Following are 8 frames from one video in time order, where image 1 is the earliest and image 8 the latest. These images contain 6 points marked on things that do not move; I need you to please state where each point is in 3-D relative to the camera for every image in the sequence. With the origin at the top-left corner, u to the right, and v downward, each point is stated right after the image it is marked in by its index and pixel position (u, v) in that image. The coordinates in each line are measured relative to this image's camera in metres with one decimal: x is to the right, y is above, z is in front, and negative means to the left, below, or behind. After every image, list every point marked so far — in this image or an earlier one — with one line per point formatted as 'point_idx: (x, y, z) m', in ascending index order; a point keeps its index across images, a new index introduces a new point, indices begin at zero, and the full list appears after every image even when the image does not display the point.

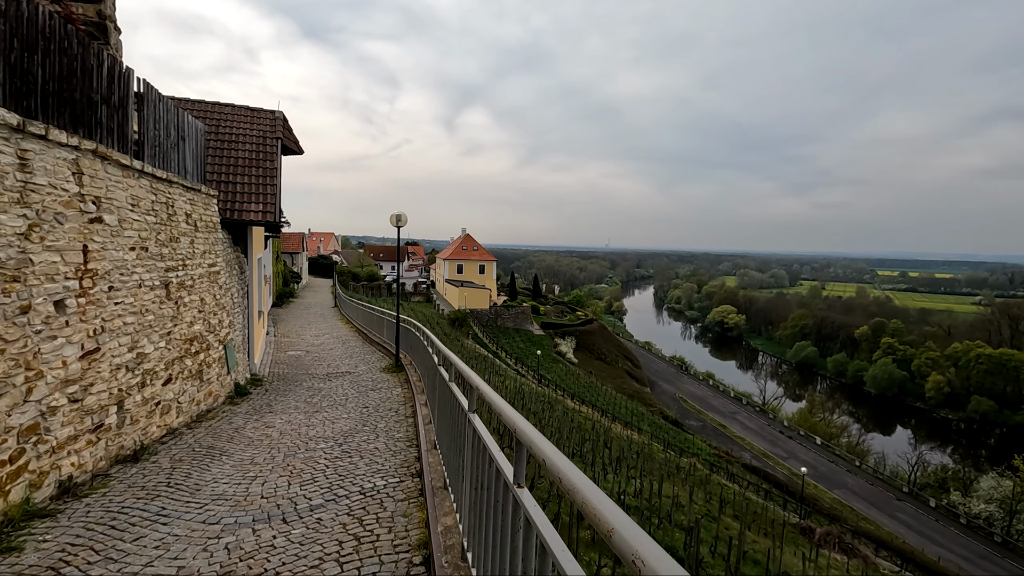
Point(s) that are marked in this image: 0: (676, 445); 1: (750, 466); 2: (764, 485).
0: (+5.0, -4.9, +16.8) m
1: (+8.9, -6.7, +20.0) m
2: (+7.3, -5.8, +15.8) m
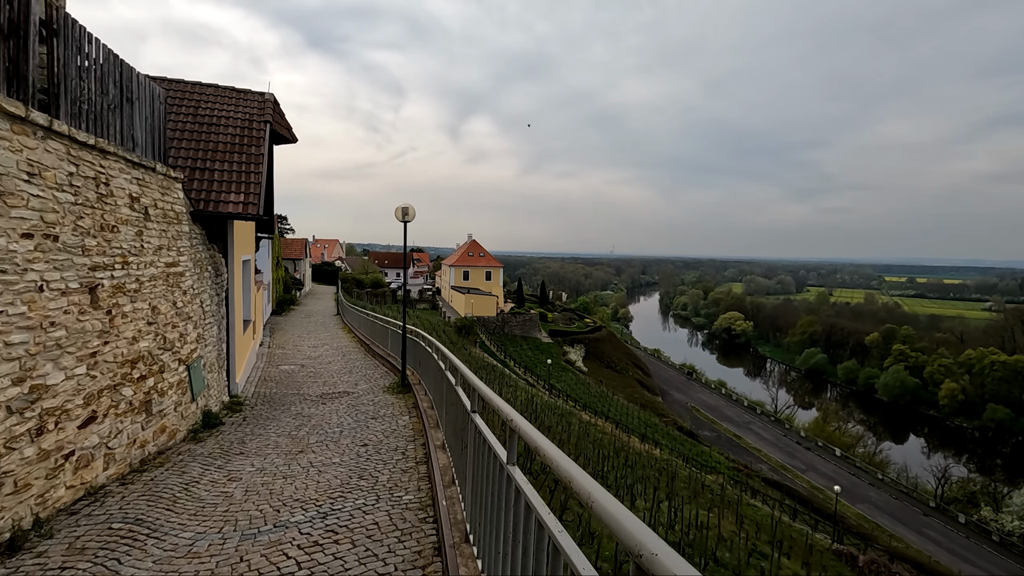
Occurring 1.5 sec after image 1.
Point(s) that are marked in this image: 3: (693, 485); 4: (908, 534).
0: (+5.3, -5.1, +15.9) m
1: (+9.3, -6.9, +19.1) m
2: (+7.6, -5.9, +14.9) m
3: (+3.3, -3.9, +10.2) m
4: (+14.6, -9.0, +19.7) m
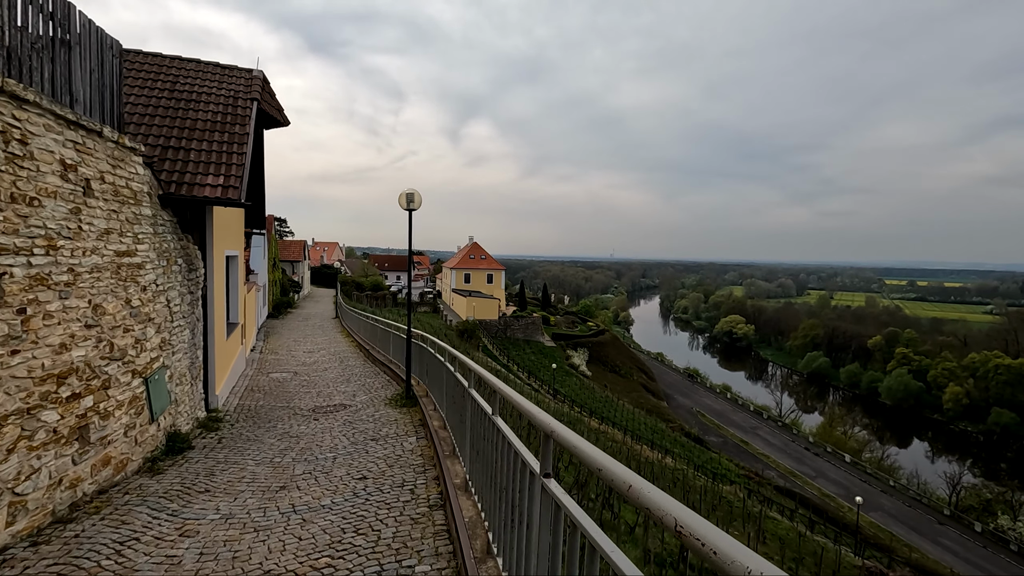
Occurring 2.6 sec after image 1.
0: (+5.5, -5.1, +15.4) m
1: (+9.4, -7.0, +18.6) m
2: (+7.8, -6.0, +14.4) m
3: (+3.5, -3.9, +9.6) m
4: (+14.7, -9.1, +19.1) m
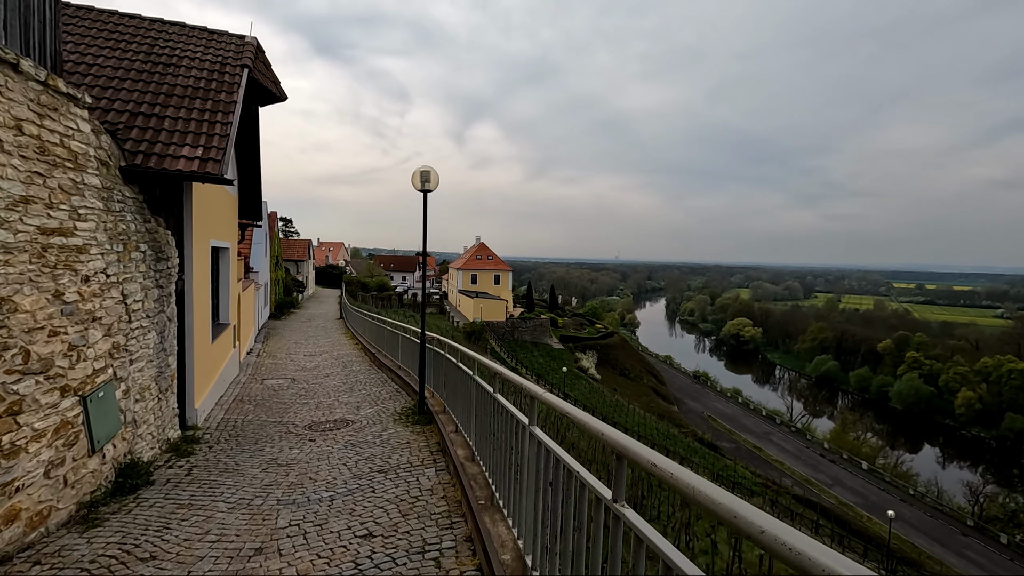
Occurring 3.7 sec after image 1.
0: (+5.7, -5.2, +14.8) m
1: (+9.7, -7.0, +17.9) m
2: (+8.0, -6.0, +13.7) m
3: (+3.7, -3.9, +9.0) m
4: (+15.0, -9.2, +18.4) m
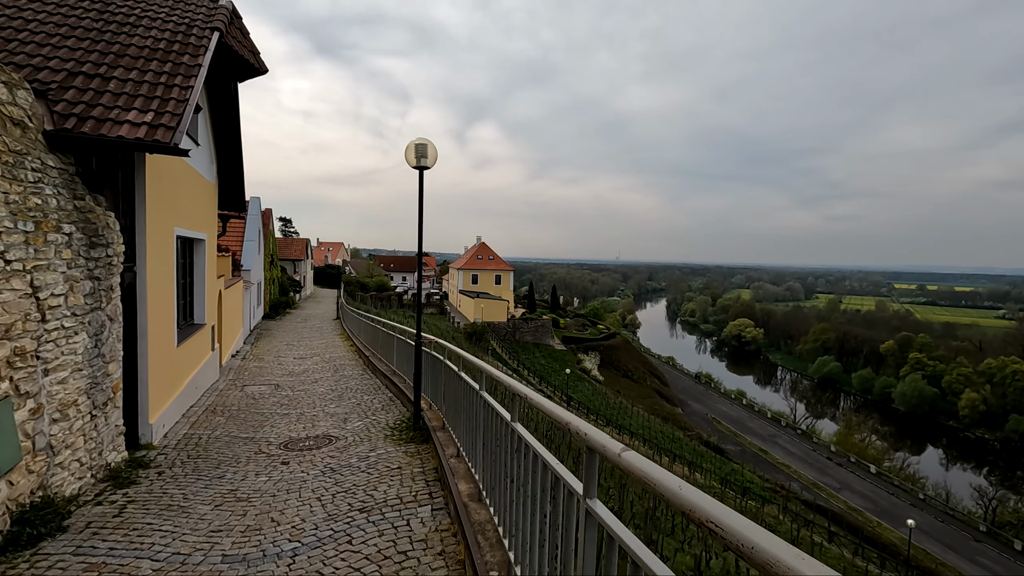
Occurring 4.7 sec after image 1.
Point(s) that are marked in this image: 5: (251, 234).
0: (+5.8, -5.2, +14.3) m
1: (+9.8, -7.0, +17.4) m
2: (+8.1, -6.0, +13.3) m
3: (+3.8, -3.9, +8.6) m
4: (+15.1, -9.2, +17.9) m
5: (-7.3, +1.5, +14.9) m
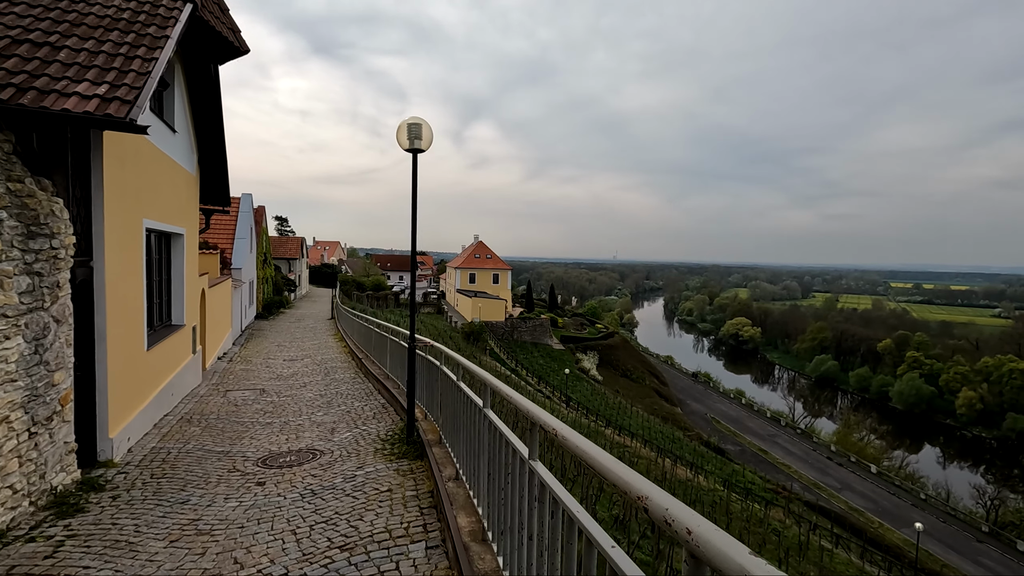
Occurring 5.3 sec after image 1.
0: (+5.8, -5.1, +14.1) m
1: (+9.7, -7.0, +17.2) m
2: (+8.1, -6.0, +13.1) m
3: (+3.8, -3.9, +8.3) m
4: (+15.0, -9.1, +17.7) m
5: (-7.3, +1.5, +14.5) m
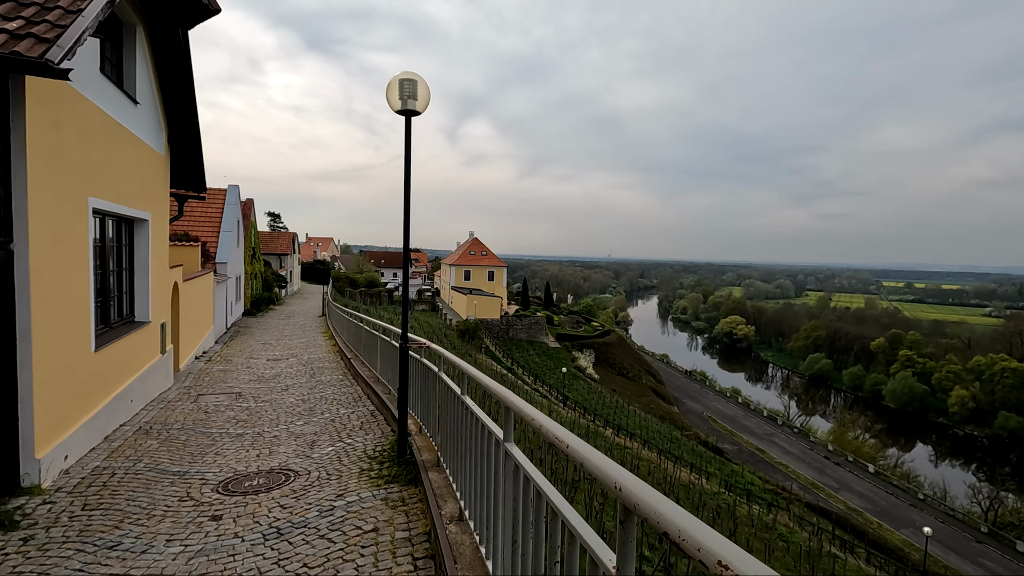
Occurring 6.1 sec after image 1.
0: (+5.7, -5.1, +13.8) m
1: (+9.6, -6.9, +17.0) m
2: (+8.0, -5.9, +12.8) m
3: (+3.7, -3.8, +8.0) m
4: (+14.9, -9.1, +17.5) m
5: (-7.4, +1.6, +14.1) m
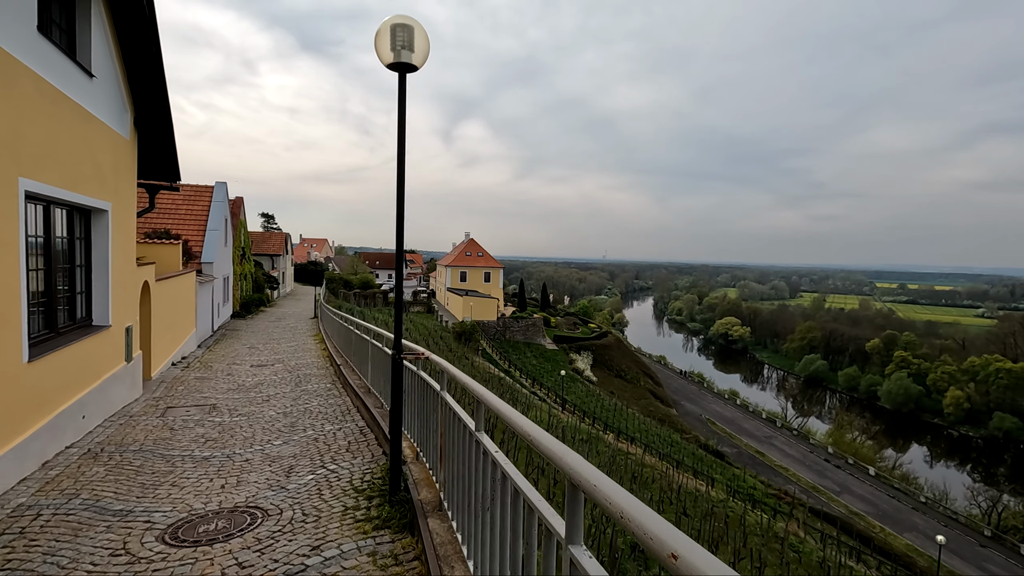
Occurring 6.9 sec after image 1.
0: (+5.6, -5.1, +13.4) m
1: (+9.5, -6.9, +16.7) m
2: (+7.9, -5.9, +12.5) m
3: (+3.7, -3.8, +7.7) m
4: (+14.8, -9.1, +17.3) m
5: (-7.4, +1.6, +13.7) m
